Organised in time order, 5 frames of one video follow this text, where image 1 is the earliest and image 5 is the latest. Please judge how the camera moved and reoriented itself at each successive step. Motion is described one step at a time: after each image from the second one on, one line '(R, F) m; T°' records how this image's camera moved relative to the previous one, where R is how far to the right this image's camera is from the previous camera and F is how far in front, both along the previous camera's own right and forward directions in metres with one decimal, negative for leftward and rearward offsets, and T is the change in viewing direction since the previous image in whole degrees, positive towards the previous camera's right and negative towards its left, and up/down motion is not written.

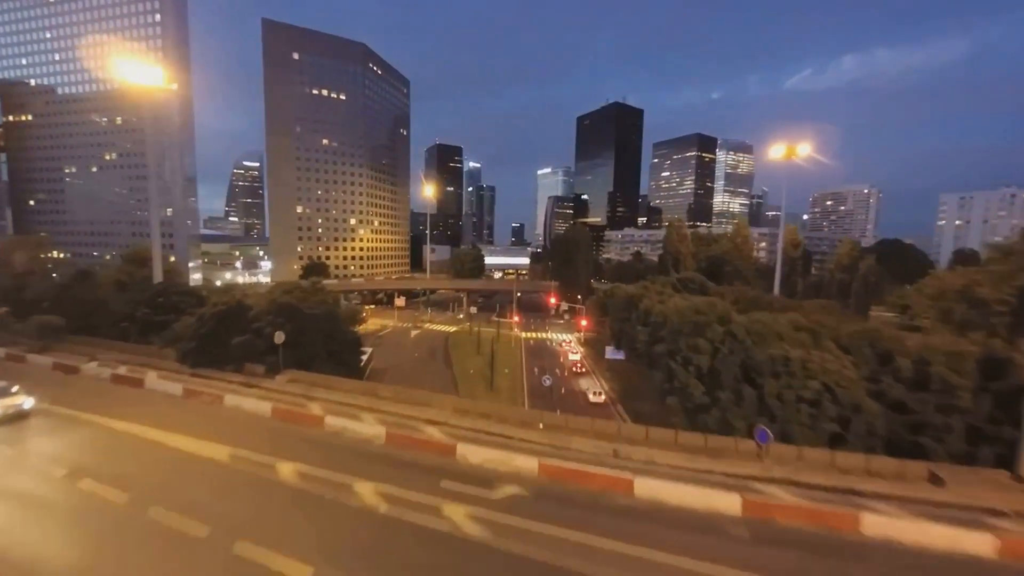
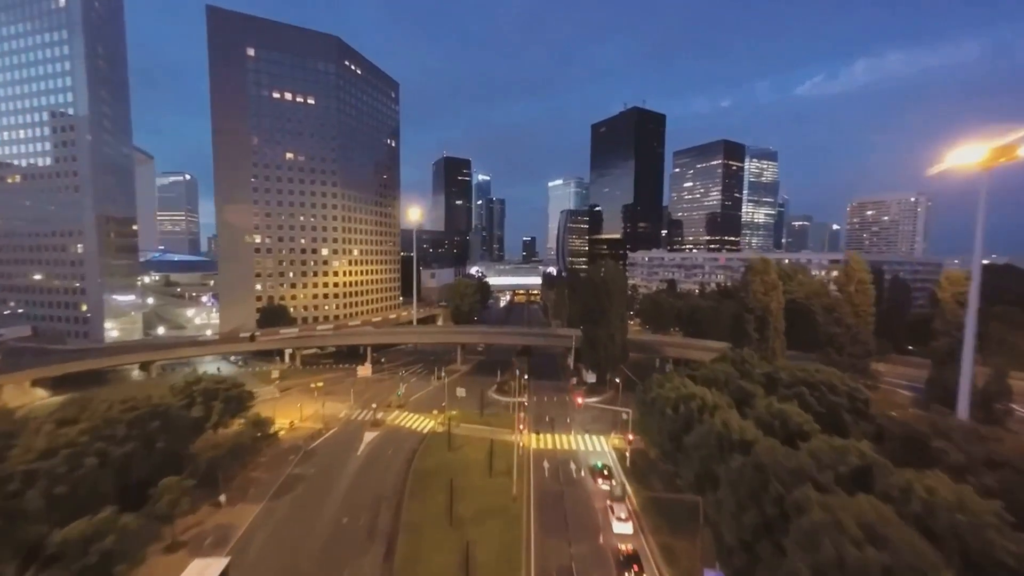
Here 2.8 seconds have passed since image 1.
(+0.7, +15.5) m; -2°
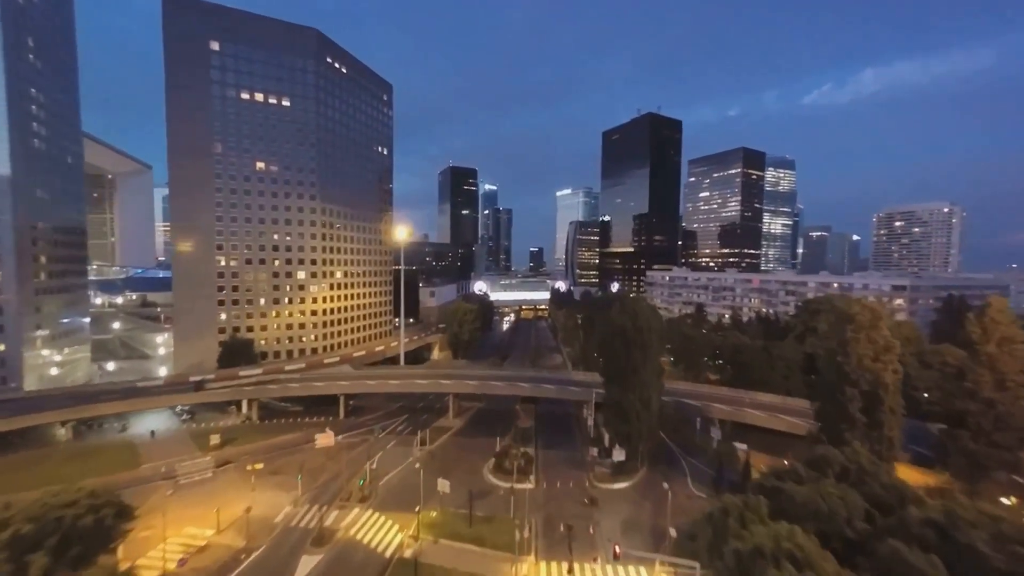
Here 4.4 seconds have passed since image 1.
(+0.4, +9.3) m; -1°
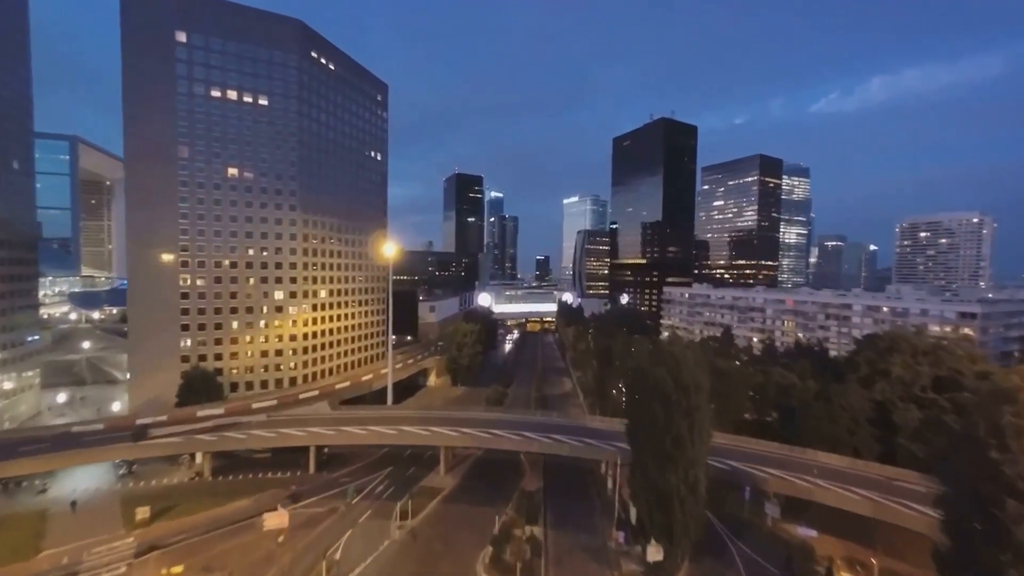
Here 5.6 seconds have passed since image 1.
(+0.1, +7.1) m; -1°
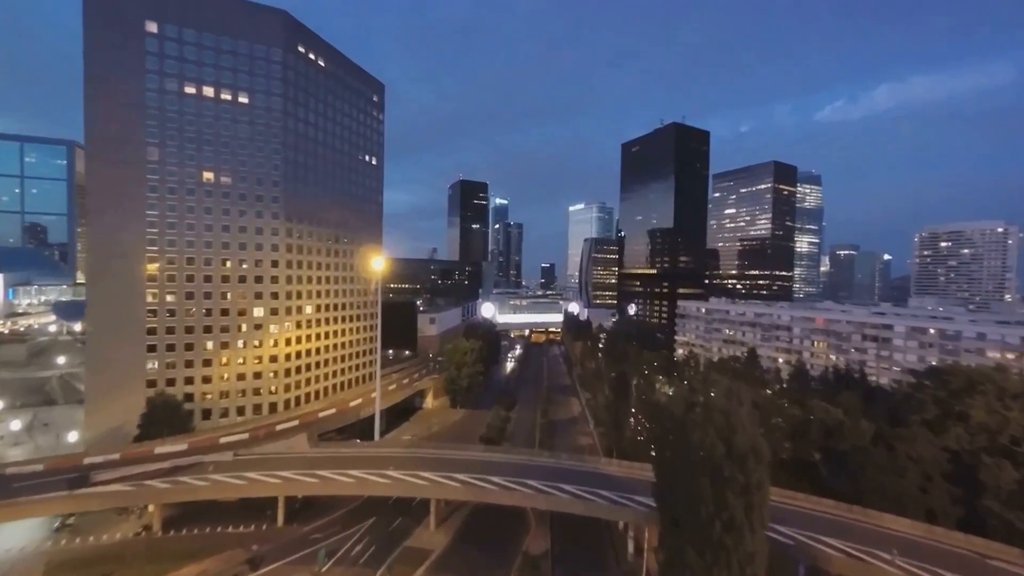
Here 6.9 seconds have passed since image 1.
(+0.1, +5.1) m; -1°
